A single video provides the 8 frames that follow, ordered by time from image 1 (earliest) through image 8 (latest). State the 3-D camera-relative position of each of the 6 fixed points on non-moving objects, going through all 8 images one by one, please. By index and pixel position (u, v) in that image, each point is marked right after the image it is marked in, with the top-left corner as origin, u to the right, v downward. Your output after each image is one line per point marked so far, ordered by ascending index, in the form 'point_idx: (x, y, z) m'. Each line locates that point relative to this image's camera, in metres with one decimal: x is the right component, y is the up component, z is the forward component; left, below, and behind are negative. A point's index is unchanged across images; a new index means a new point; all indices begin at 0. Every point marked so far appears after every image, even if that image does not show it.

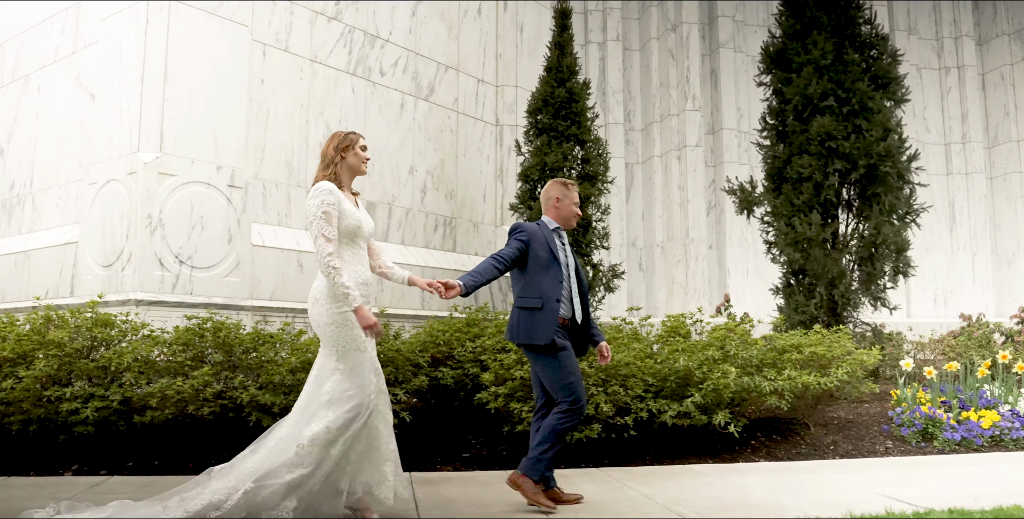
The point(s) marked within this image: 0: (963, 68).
0: (+6.6, +2.8, +13.3) m
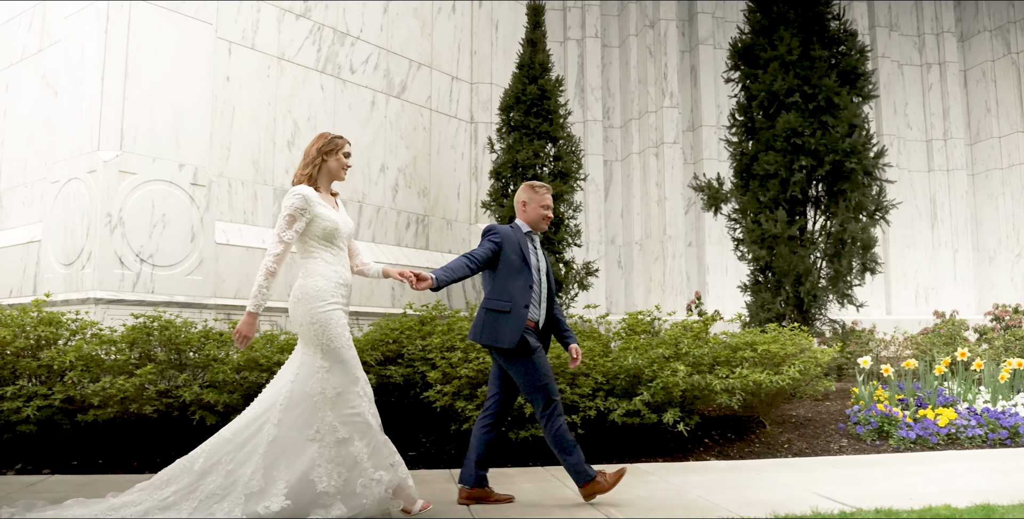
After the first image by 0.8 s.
0: (+6.3, +2.8, +13.2) m
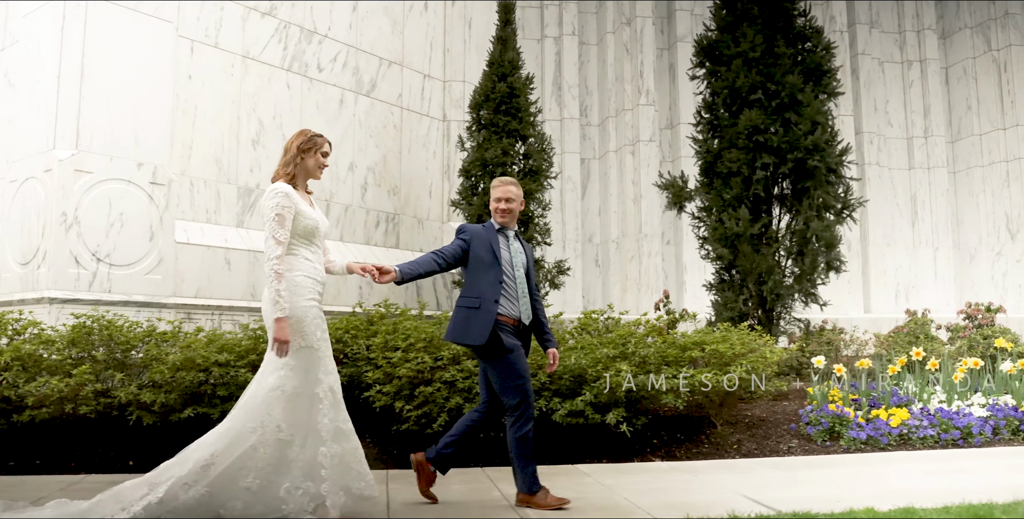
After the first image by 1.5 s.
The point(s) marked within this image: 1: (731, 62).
0: (+5.9, +2.8, +13.1) m
1: (+2.0, +1.8, +8.3) m
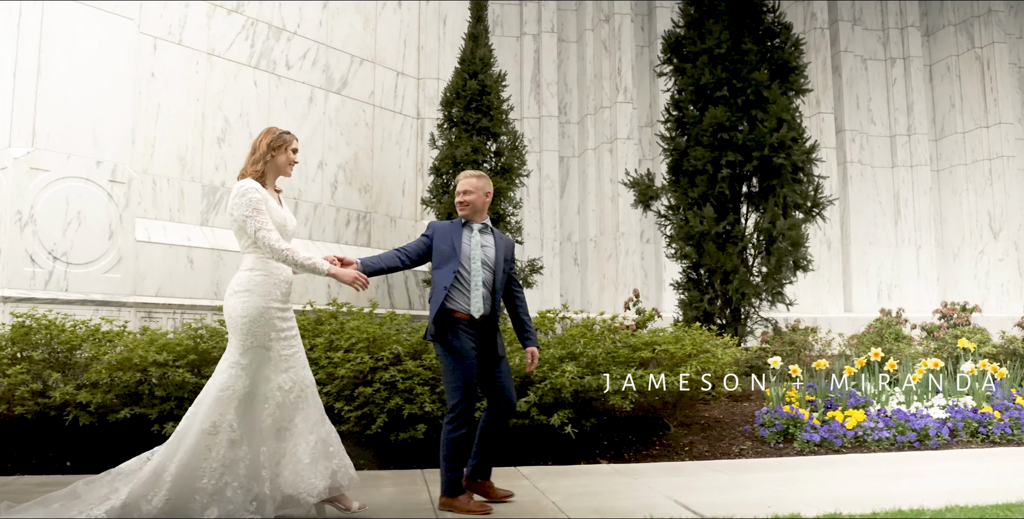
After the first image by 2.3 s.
0: (+5.6, +2.9, +13.0) m
1: (+1.7, +1.8, +8.2) m
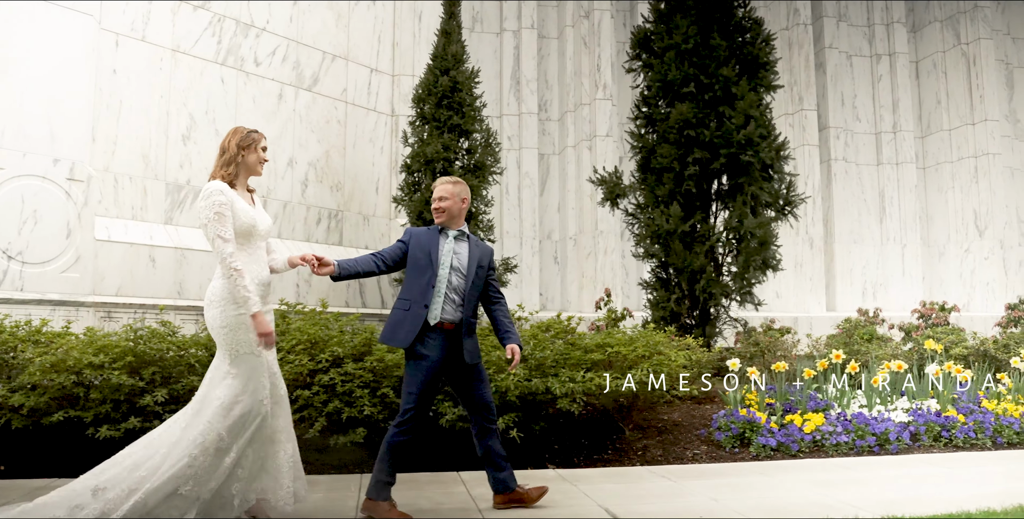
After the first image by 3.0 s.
0: (+5.4, +2.9, +12.8) m
1: (+1.3, +1.8, +8.1) m
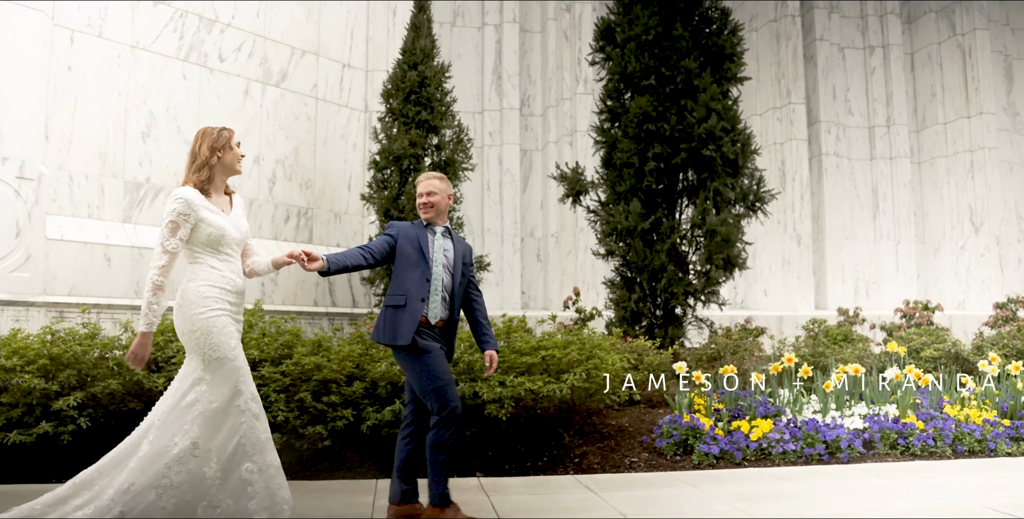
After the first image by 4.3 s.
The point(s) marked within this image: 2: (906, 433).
0: (+5.1, +2.9, +12.4) m
1: (+1.0, +1.8, +7.9) m
2: (+2.6, -1.1, +6.0) m
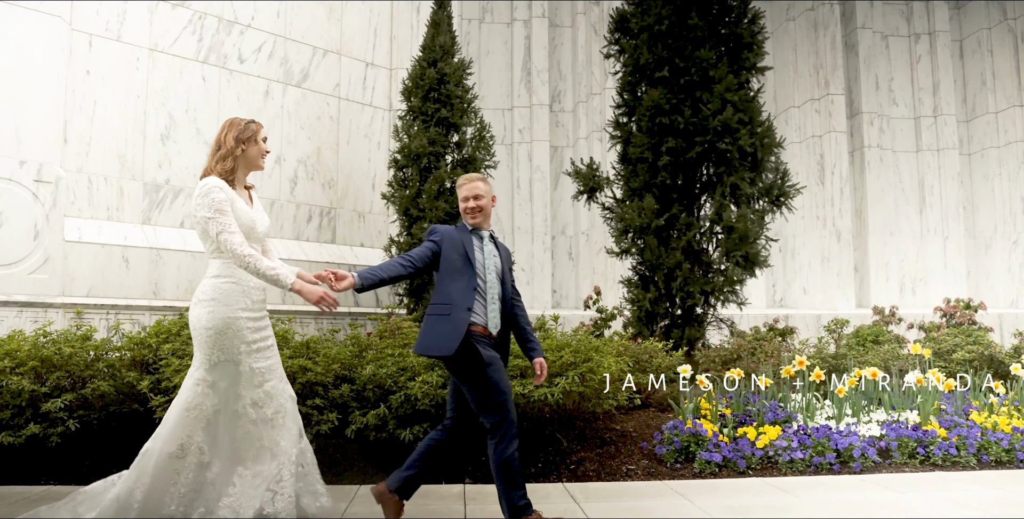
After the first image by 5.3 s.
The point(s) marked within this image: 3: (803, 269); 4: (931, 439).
0: (+5.5, +3.0, +11.9) m
1: (+1.1, +1.8, +7.6) m
2: (+2.6, -1.1, +5.6) m
3: (+3.7, -0.1, +11.5) m
4: (+2.6, -1.1, +5.6) m
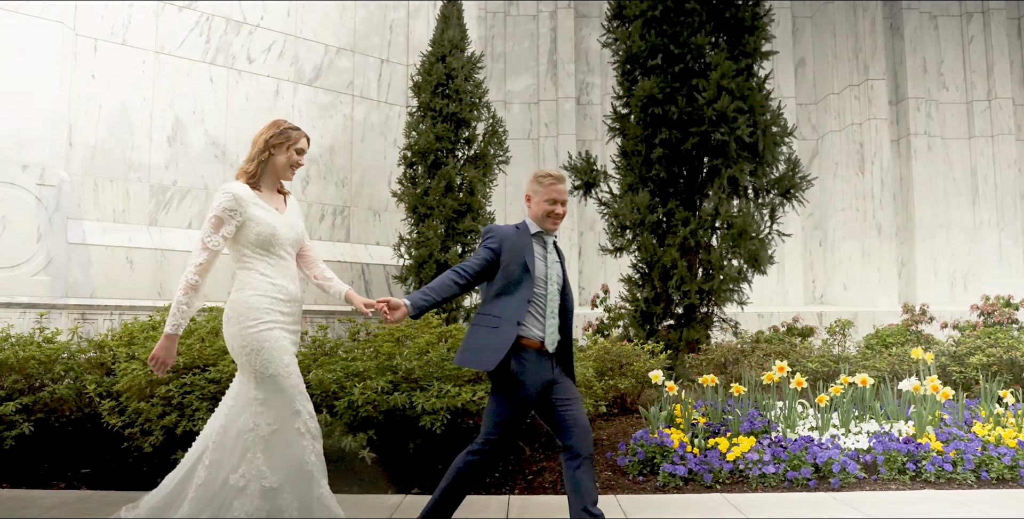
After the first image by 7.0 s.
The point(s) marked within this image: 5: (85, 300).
0: (+5.8, +3.0, +11.1) m
1: (+1.0, +1.9, +7.2) m
2: (+2.3, -1.1, +5.2) m
3: (+4.0, -0.1, +10.9) m
4: (+2.3, -1.1, +5.1) m
5: (-3.8, -0.4, +8.0) m
